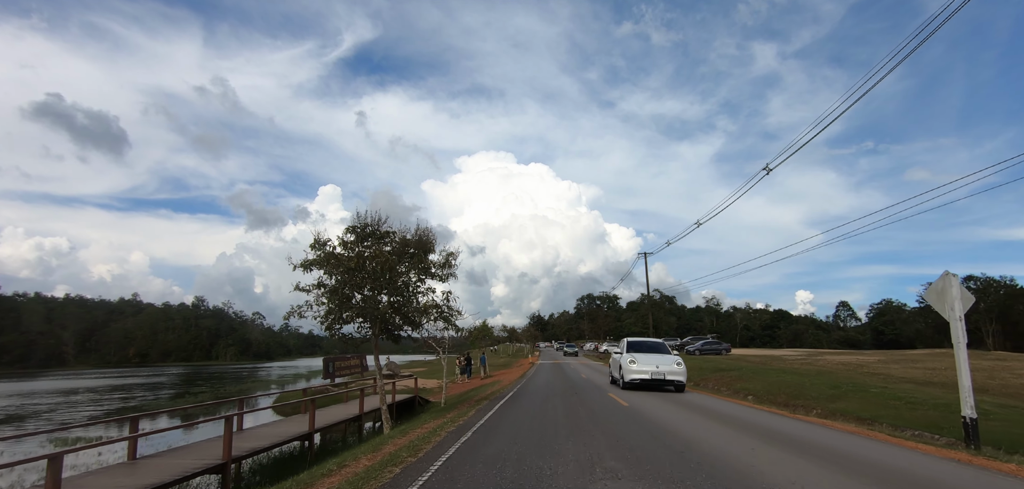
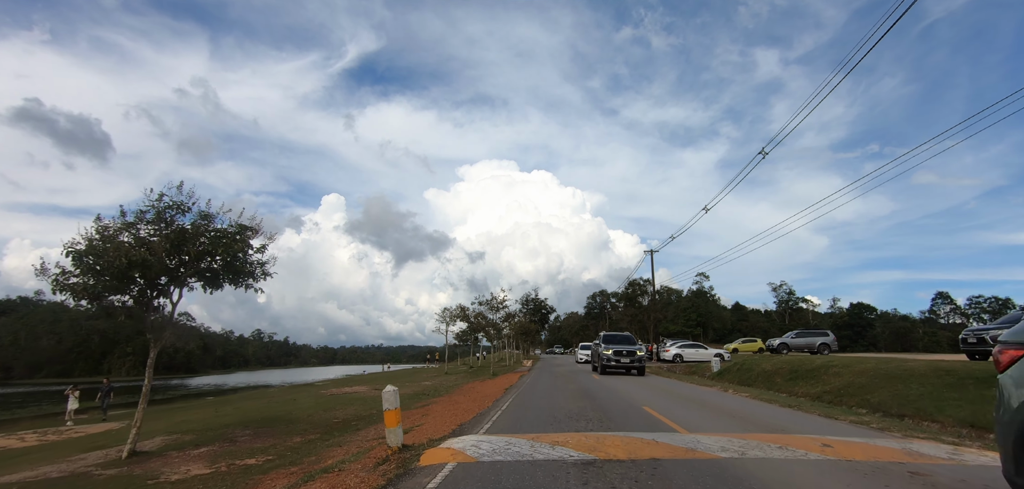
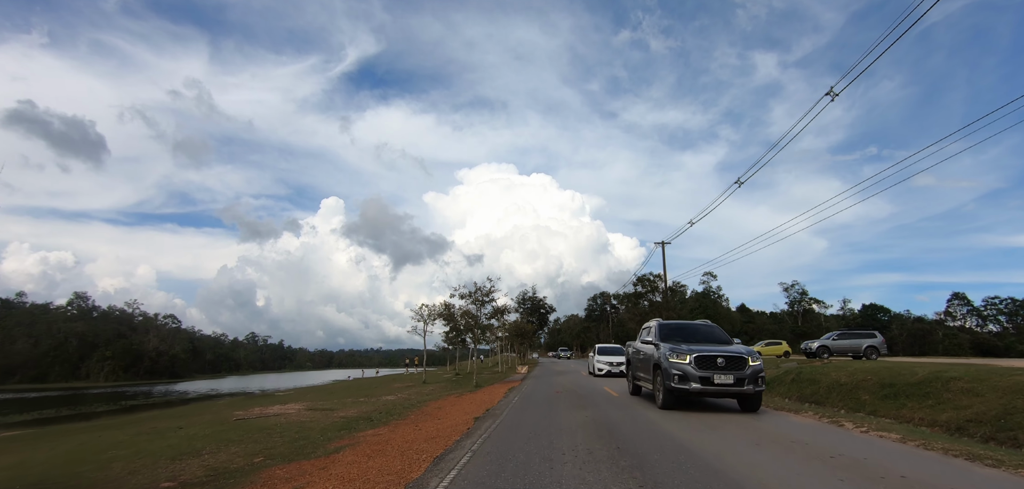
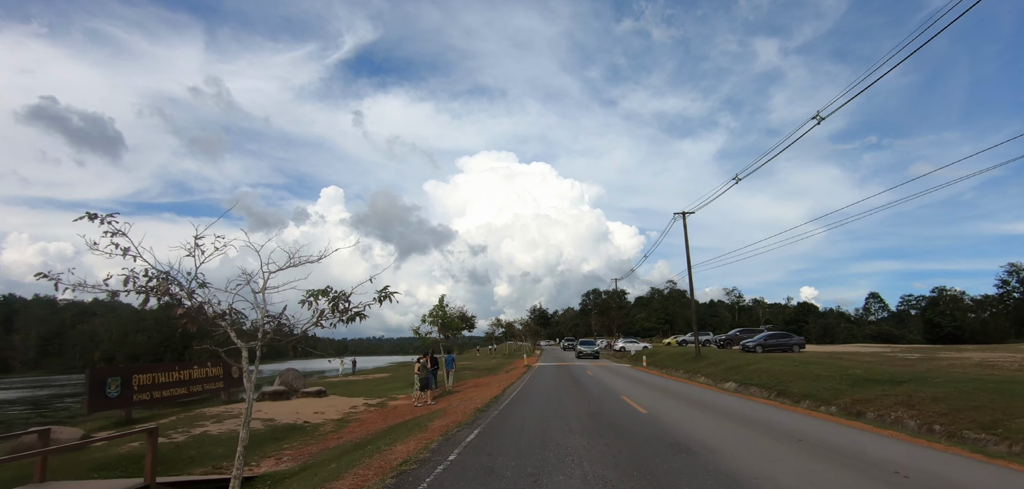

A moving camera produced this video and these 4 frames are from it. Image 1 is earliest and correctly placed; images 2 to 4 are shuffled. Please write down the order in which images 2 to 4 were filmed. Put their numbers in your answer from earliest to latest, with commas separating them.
4, 2, 3
